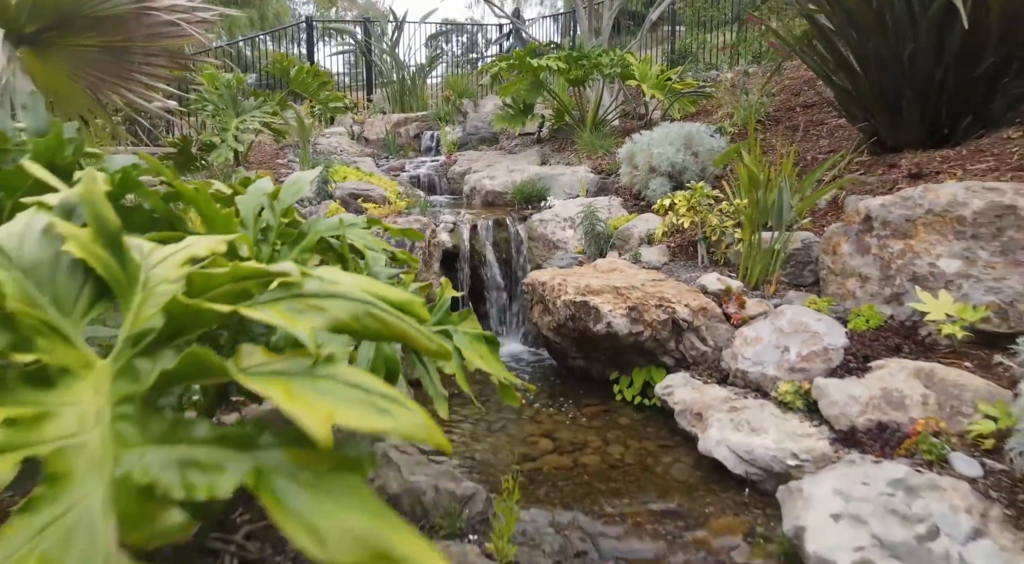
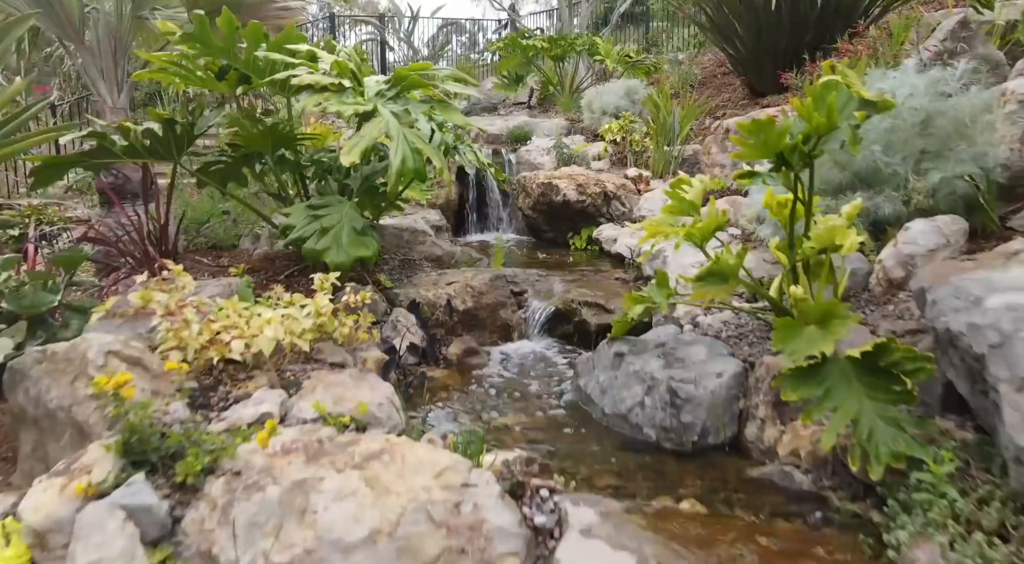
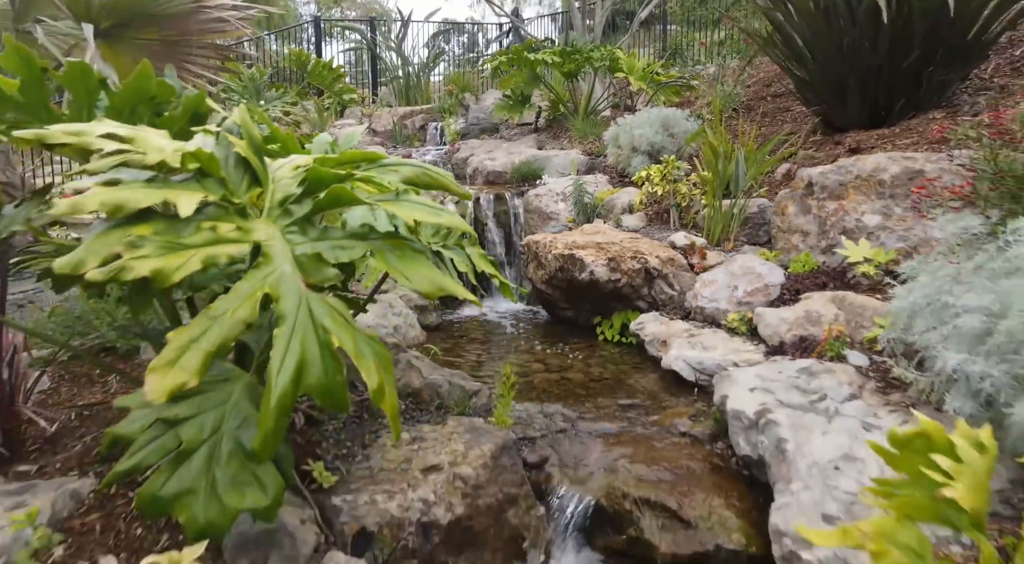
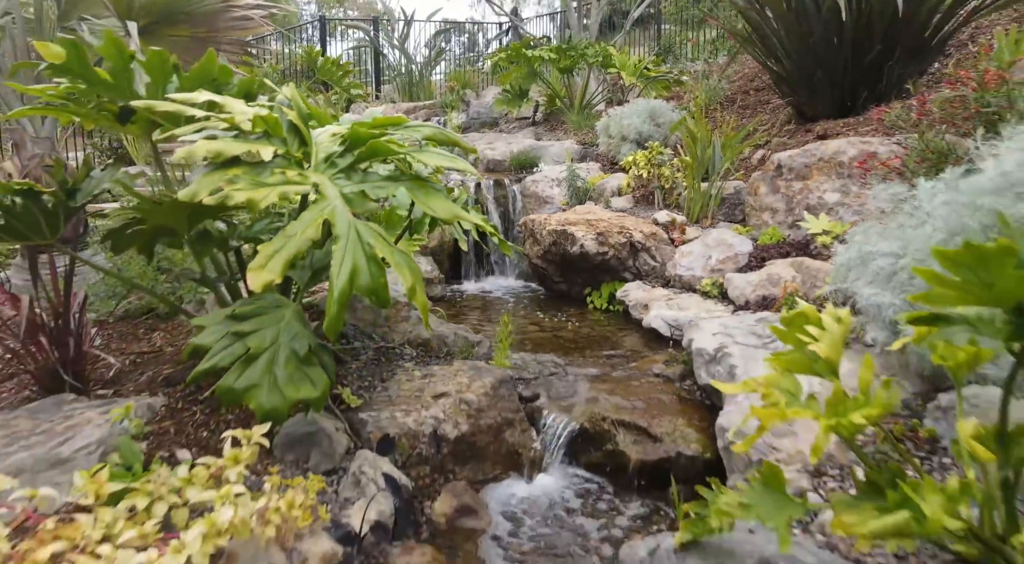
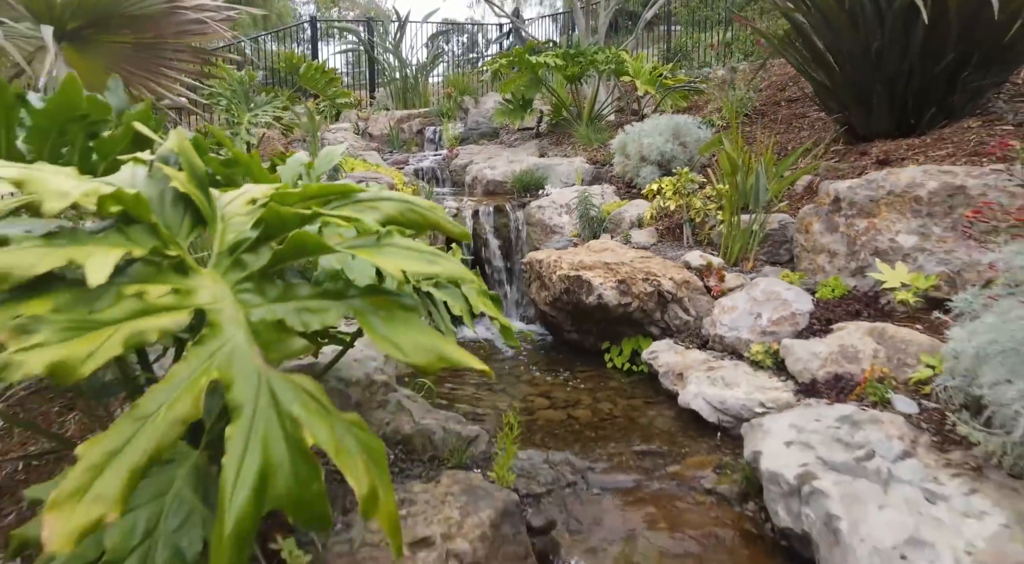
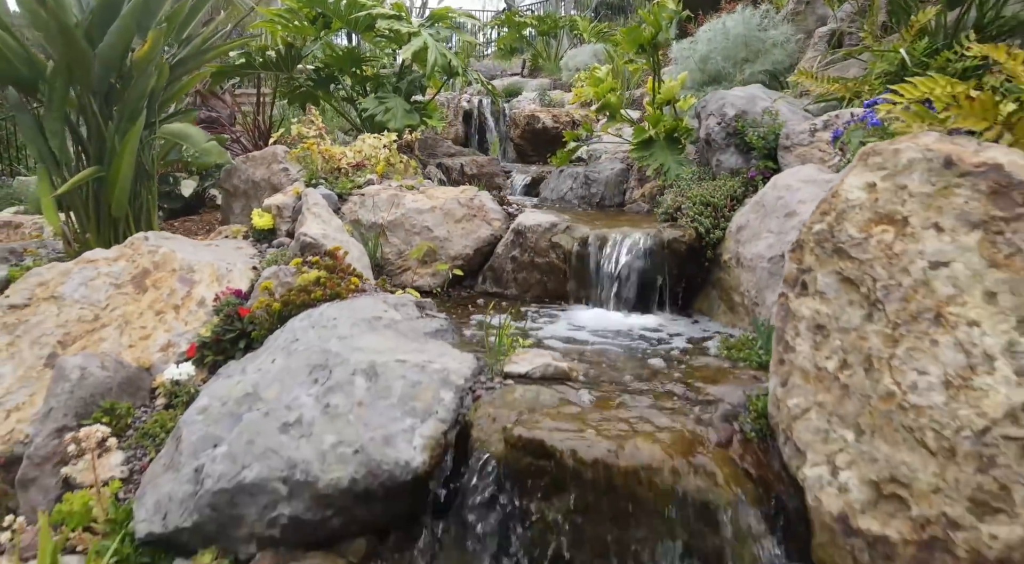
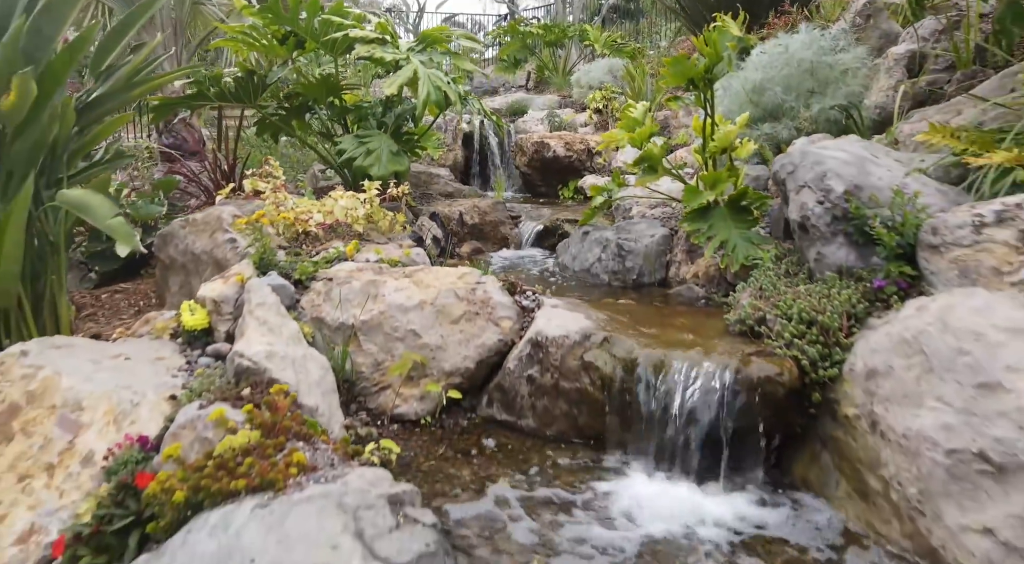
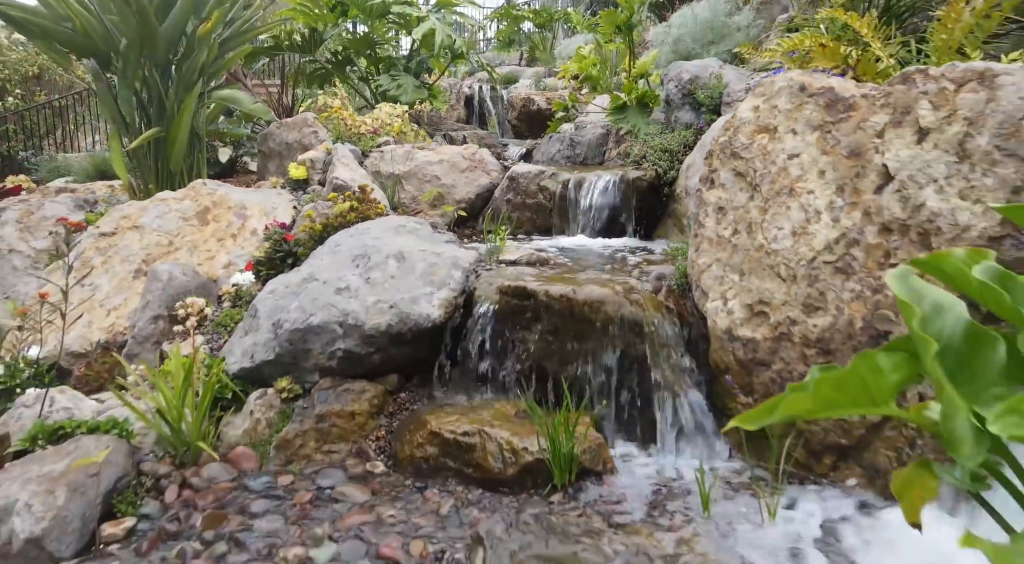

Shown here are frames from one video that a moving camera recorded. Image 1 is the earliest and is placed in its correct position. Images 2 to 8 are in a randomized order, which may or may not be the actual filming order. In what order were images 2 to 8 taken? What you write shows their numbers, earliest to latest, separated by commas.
5, 3, 4, 2, 7, 6, 8
